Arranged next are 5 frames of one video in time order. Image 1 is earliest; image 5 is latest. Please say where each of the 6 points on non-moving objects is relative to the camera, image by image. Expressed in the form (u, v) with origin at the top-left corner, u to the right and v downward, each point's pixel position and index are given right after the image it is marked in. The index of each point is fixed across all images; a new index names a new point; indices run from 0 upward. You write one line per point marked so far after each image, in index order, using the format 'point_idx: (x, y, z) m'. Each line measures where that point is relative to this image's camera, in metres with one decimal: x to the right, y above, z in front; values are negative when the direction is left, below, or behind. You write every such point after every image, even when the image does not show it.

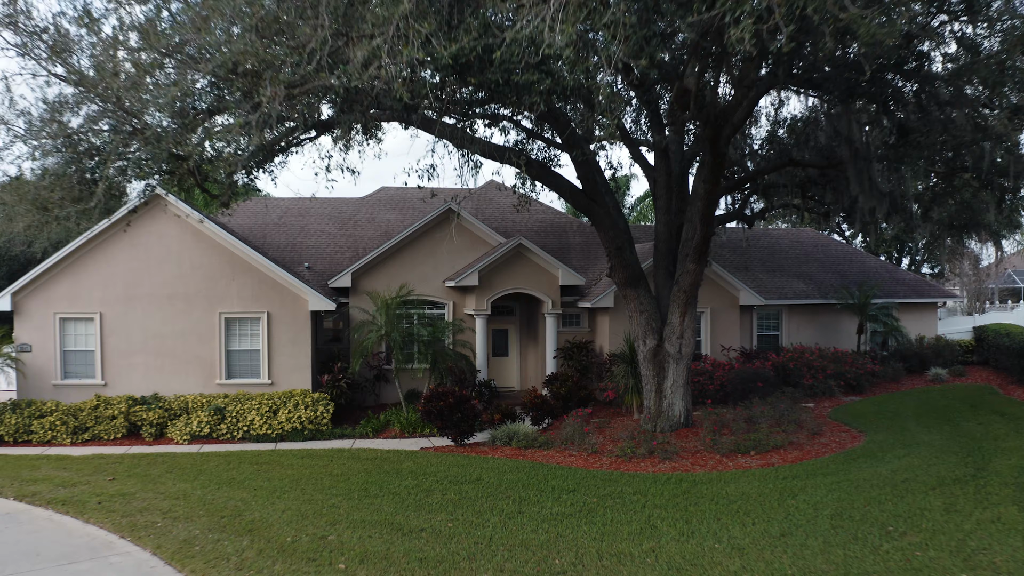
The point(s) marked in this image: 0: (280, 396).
0: (-3.0, -1.4, +8.0) m
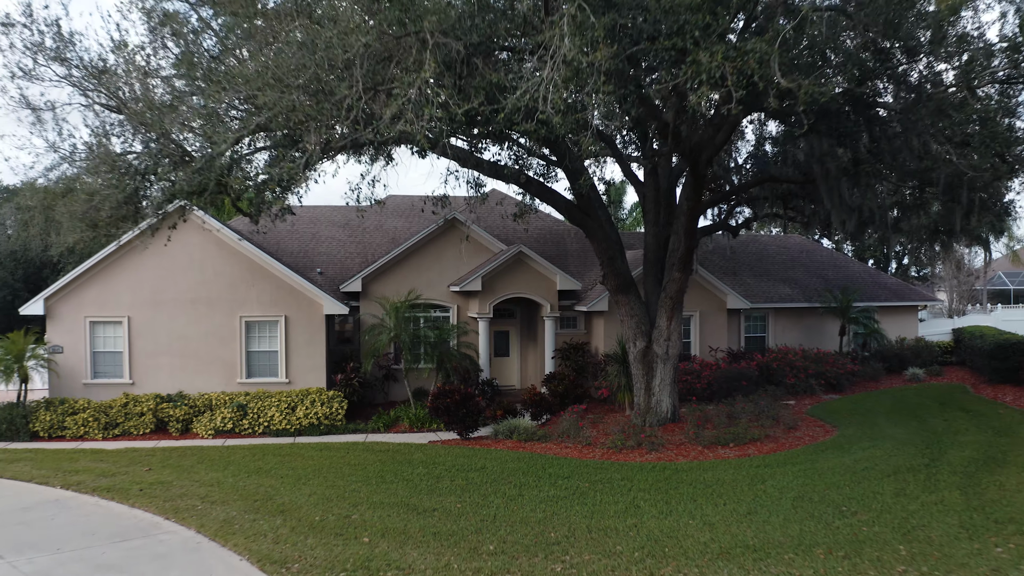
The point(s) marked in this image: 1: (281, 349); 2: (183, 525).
0: (-3.0, -1.5, +8.6) m
1: (-3.4, -0.9, +8.9) m
2: (-2.8, -2.0, +5.1) m
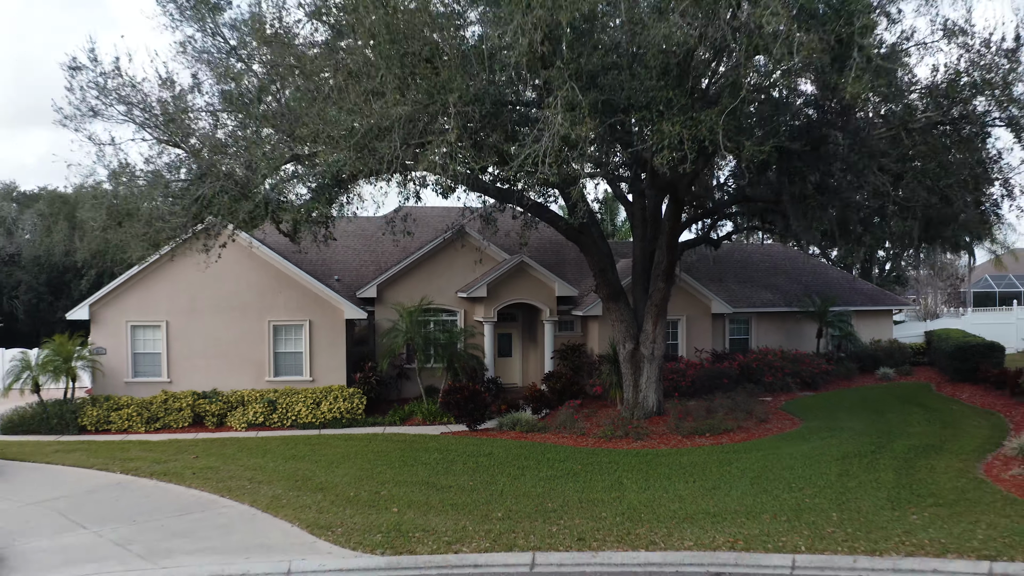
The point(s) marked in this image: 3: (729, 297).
0: (-3.0, -1.6, +9.5) m
1: (-3.4, -1.0, +9.8) m
2: (-2.7, -2.1, +6.0) m
3: (+4.1, -0.2, +11.4) m
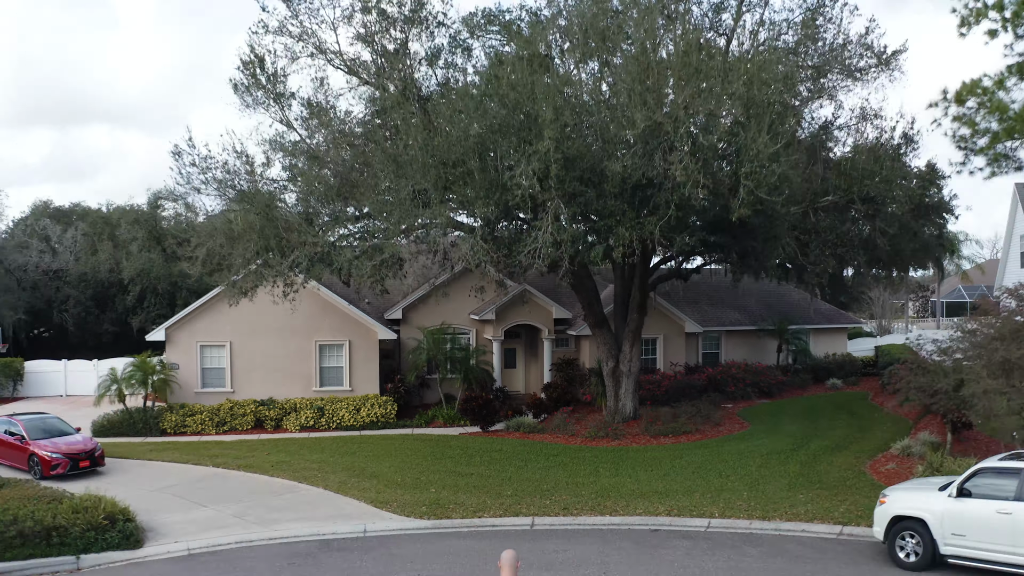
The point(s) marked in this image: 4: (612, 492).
0: (-2.9, -2.1, +11.5) m
1: (-3.3, -1.5, +11.8) m
2: (-2.6, -2.6, +8.0) m
3: (+4.2, -0.7, +13.3) m
4: (+1.2, -2.3, +6.9) m
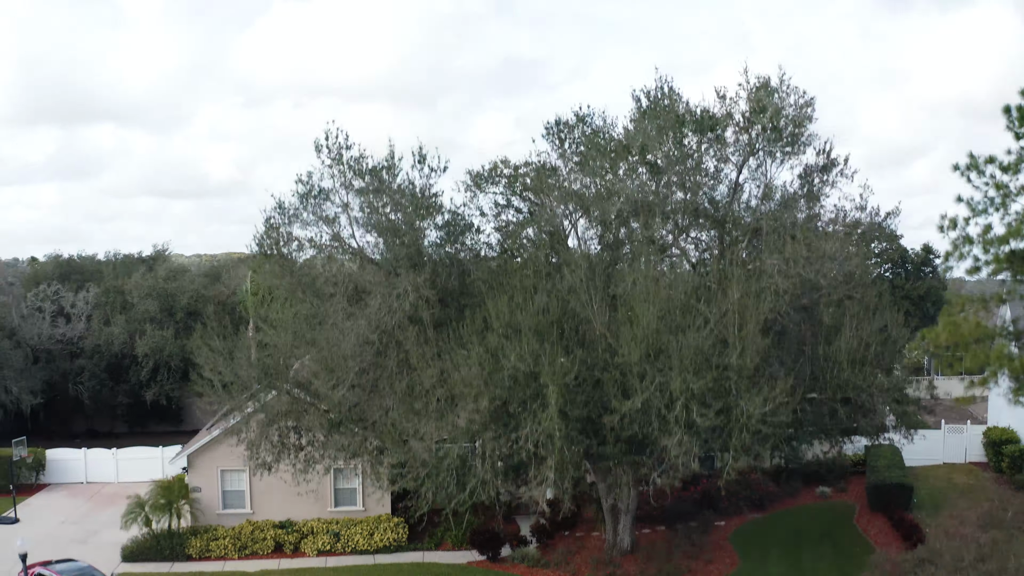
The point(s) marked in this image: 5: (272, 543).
0: (-2.8, -4.7, +12.2) m
1: (-3.2, -4.1, +12.5) m
2: (-2.5, -5.2, +8.7) m
3: (+4.3, -3.2, +14.0) m
4: (+1.3, -4.9, +7.6) m
5: (-4.8, -5.1, +12.0) m
